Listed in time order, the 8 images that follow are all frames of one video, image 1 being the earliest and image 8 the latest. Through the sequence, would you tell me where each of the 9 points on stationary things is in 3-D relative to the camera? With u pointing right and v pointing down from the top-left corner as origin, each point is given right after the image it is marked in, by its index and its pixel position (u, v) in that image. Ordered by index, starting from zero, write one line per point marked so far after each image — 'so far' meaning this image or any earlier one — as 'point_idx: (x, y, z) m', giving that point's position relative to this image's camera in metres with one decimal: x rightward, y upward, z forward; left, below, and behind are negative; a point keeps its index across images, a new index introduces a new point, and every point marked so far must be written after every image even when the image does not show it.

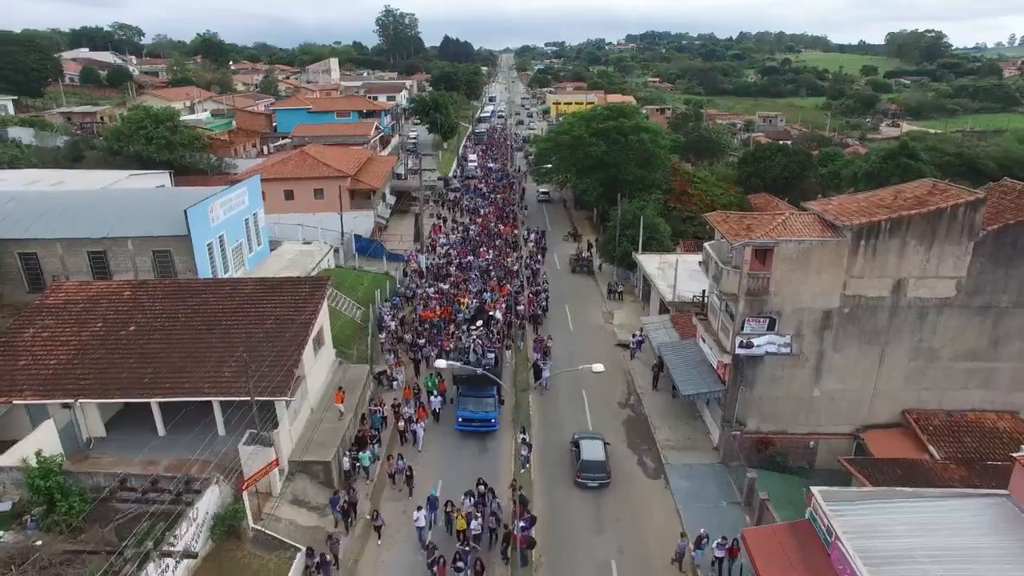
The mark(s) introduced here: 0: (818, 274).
0: (+8.8, +0.4, +18.8) m
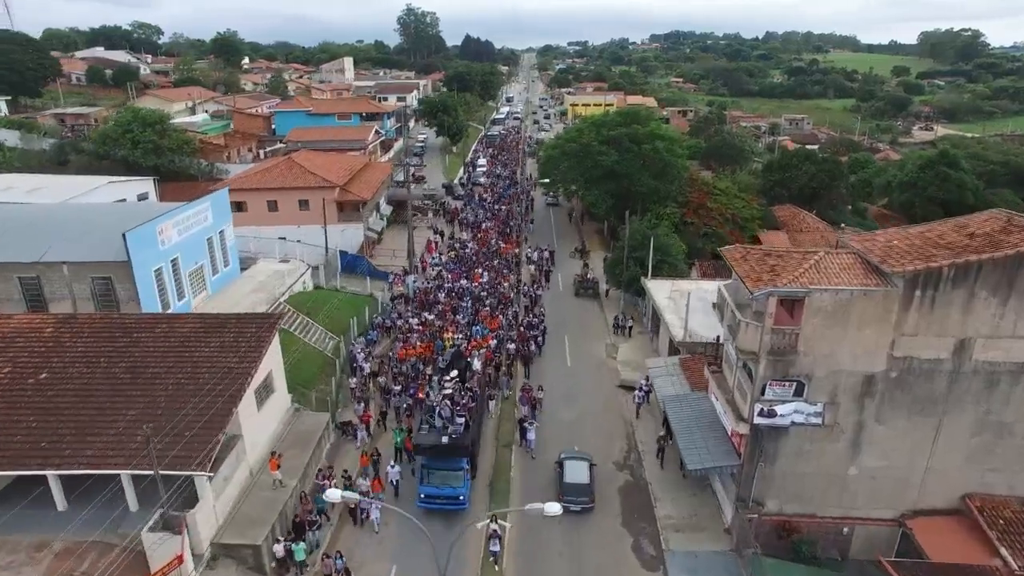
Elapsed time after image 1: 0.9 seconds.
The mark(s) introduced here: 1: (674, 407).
0: (+8.0, -1.0, +15.1) m
1: (+4.9, -3.6, +19.8) m
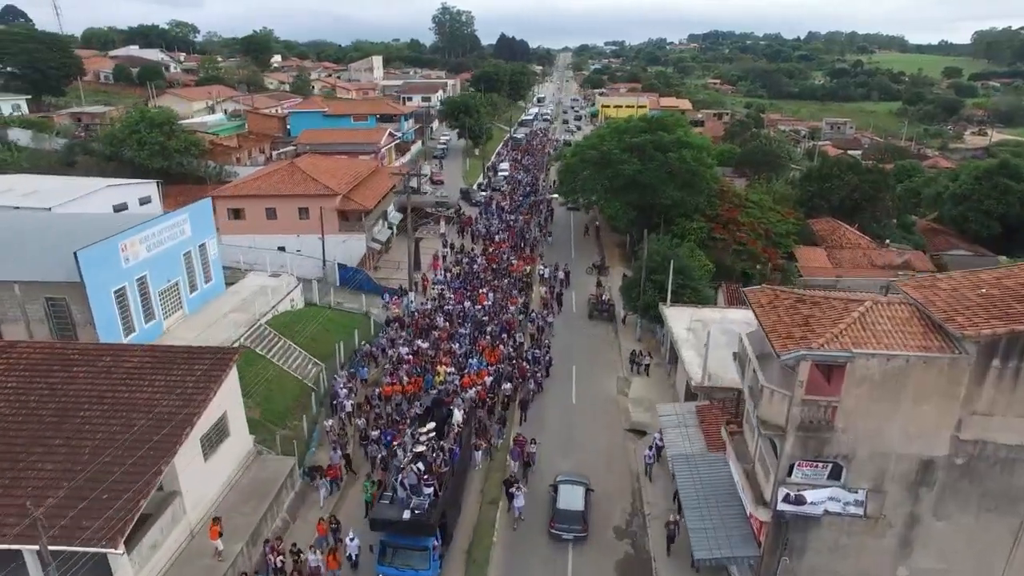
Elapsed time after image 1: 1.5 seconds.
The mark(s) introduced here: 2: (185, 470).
0: (+7.4, -2.2, +12.0) m
1: (+4.5, -4.7, +16.8) m
2: (-8.0, -4.5, +16.0) m
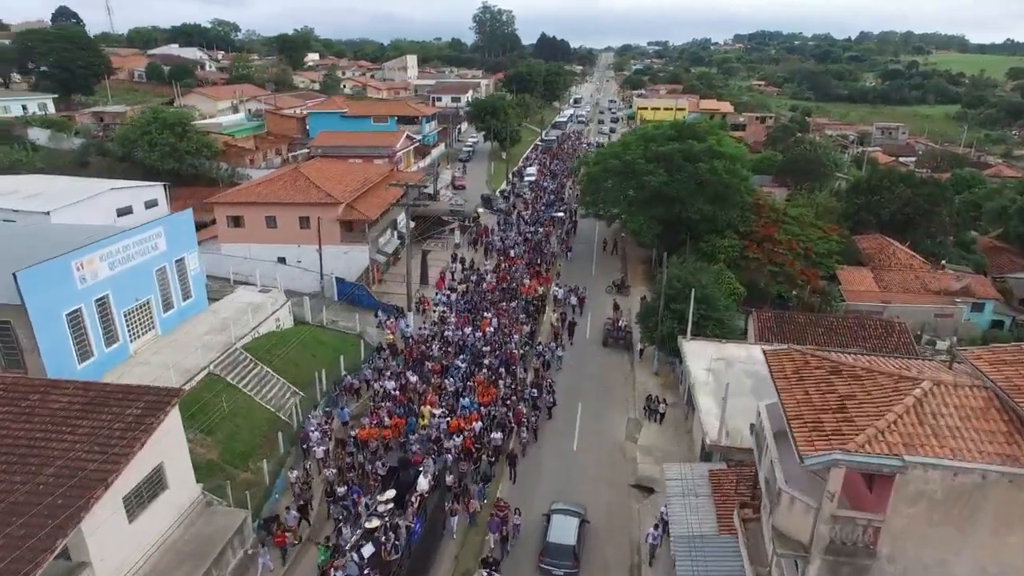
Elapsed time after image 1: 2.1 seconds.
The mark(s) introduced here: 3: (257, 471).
0: (+6.5, -3.3, +8.9) m
1: (+3.8, -5.8, +13.9) m
2: (-8.7, -5.3, +13.8) m
3: (-7.6, -5.5, +19.6) m
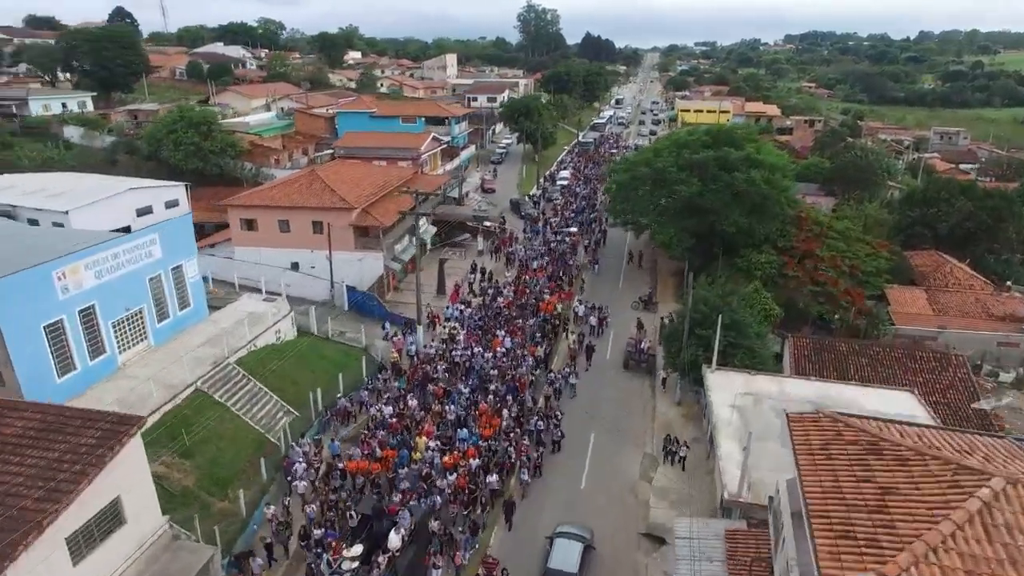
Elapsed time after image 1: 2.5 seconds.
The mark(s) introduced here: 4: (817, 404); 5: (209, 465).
0: (+5.8, -4.1, +6.7) m
1: (+3.3, -6.6, +11.9) m
2: (-9.2, -5.7, +12.5) m
3: (-7.7, -5.9, +18.2) m
4: (+9.2, -3.5, +19.8) m
5: (-8.8, -5.1, +18.9) m
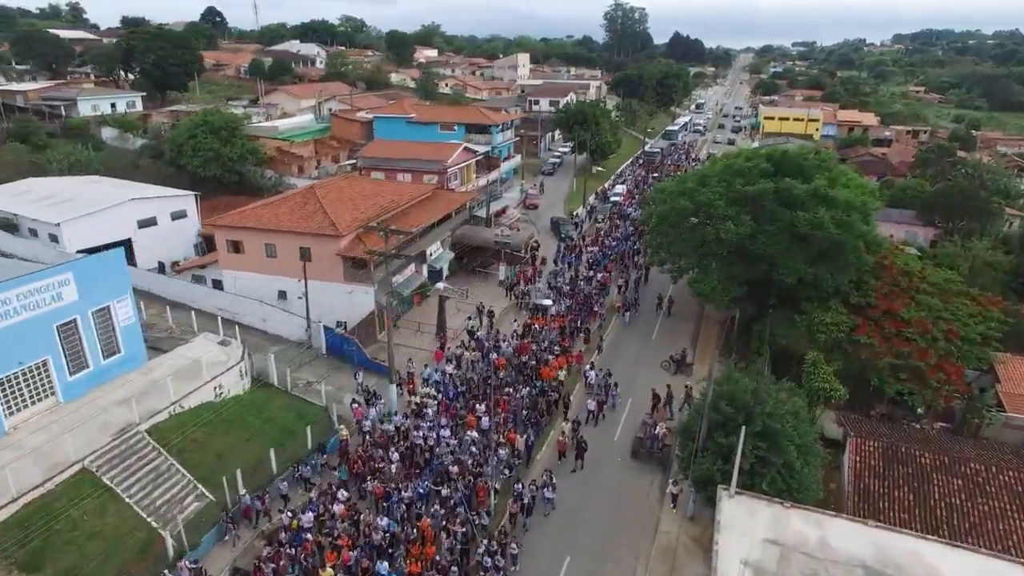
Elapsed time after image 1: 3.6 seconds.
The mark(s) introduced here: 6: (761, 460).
0: (+2.6, -6.5, +1.2) m
1: (+0.7, -8.8, +6.6) m
2: (-11.6, -7.3, +8.7) m
3: (-9.5, -7.6, +14.3) m
4: (+7.6, -6.0, +13.8) m
5: (-10.4, -6.7, +15.0) m
6: (+6.6, -4.4, +17.0) m
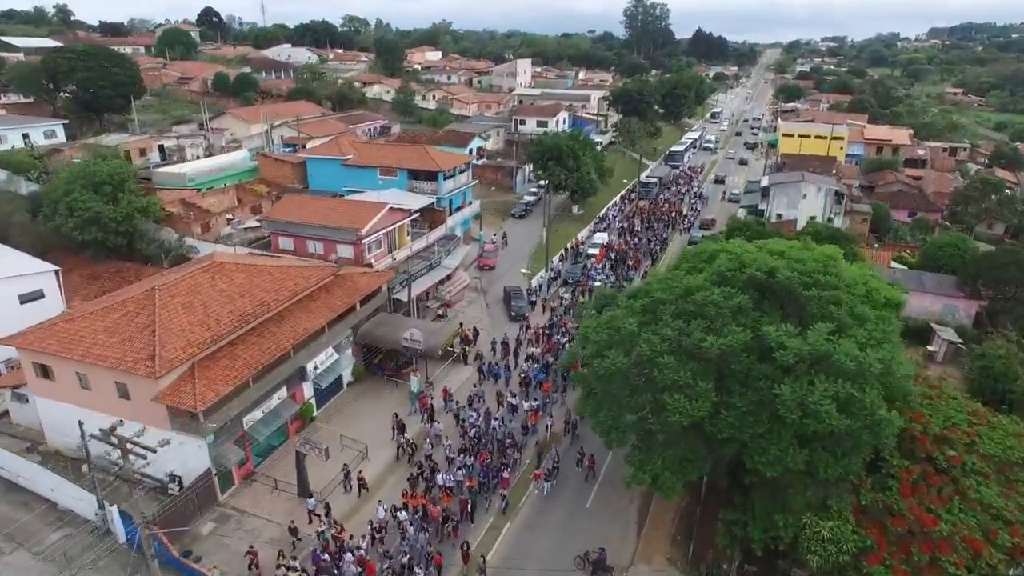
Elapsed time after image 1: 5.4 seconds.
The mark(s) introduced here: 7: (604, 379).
0: (-2.4, -12.0, -6.8) m
1: (-4.2, -14.2, -1.3) m
2: (-16.3, -12.6, +1.3) m
3: (-14.0, -12.9, +6.7) m
4: (+3.0, -11.4, +5.6) m
5: (-15.0, -12.0, +7.5) m
6: (+2.2, -9.7, +8.9) m
7: (+4.1, -2.5, +21.2) m
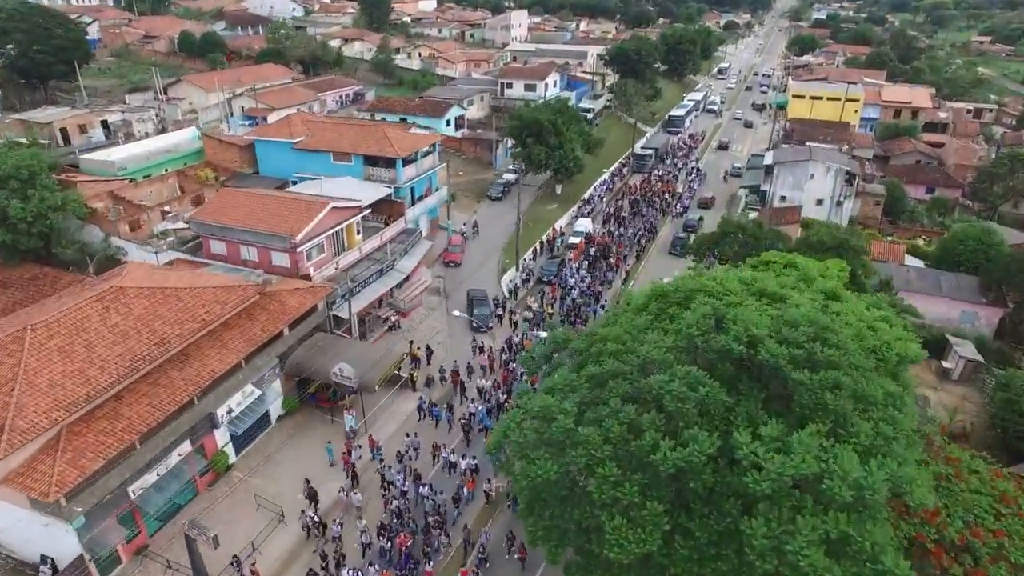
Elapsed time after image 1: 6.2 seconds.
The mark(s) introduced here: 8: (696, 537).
0: (-4.8, -15.7, -9.9) m
1: (-6.5, -17.5, -4.1) m
2: (-18.7, -15.6, -1.6) m
3: (-16.3, -15.5, +3.8) m
4: (+0.8, -14.2, +2.4) m
5: (-17.2, -14.6, +4.6) m
6: (-0.1, -12.2, +5.5) m
7: (+2.1, -4.1, +17.2) m
8: (+4.4, -4.8, +14.3) m
